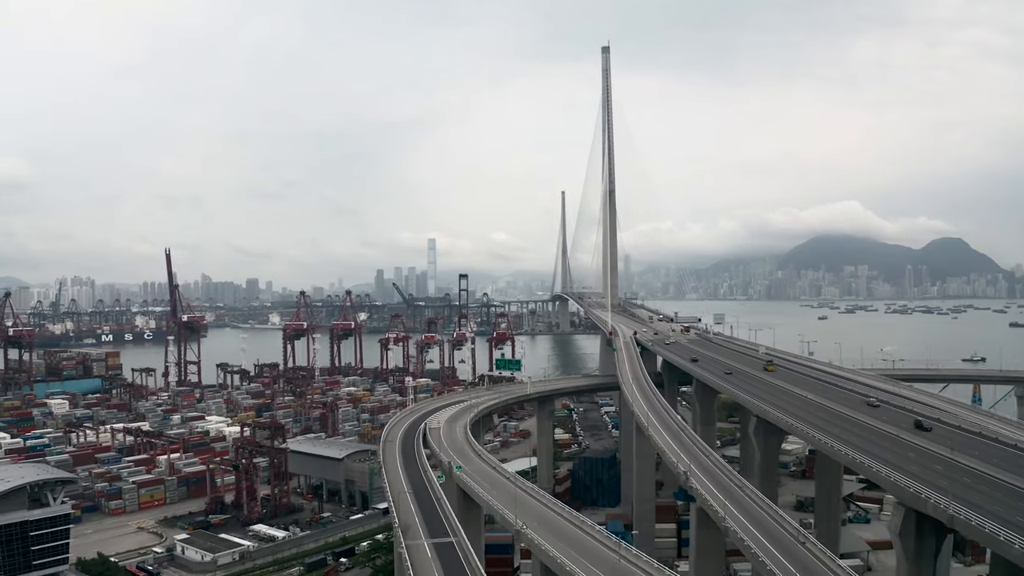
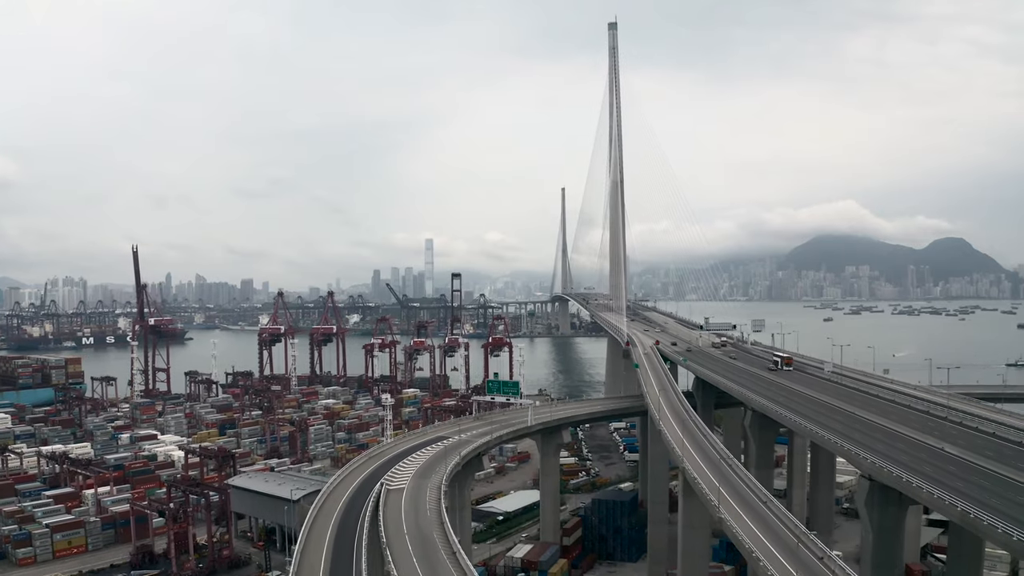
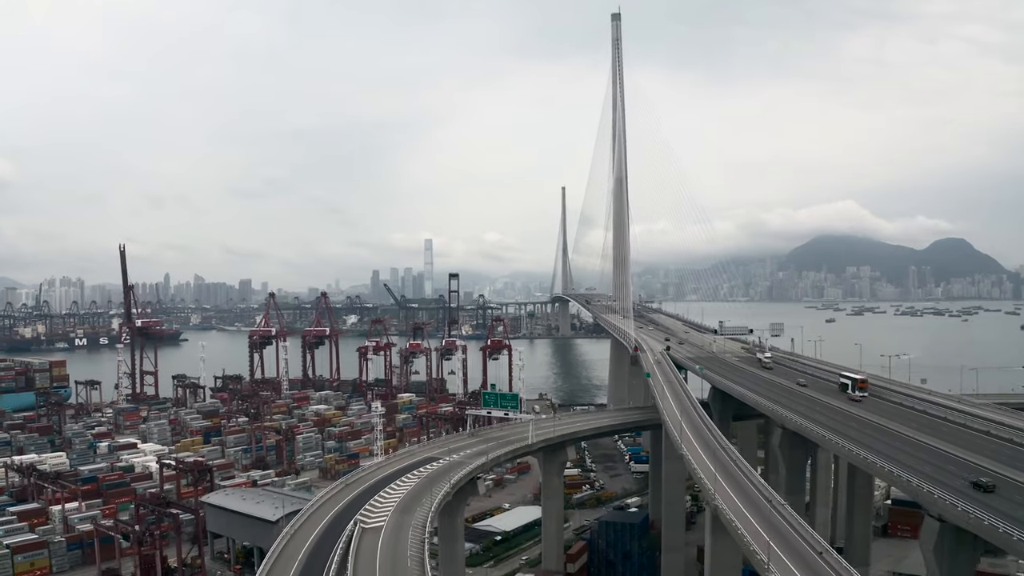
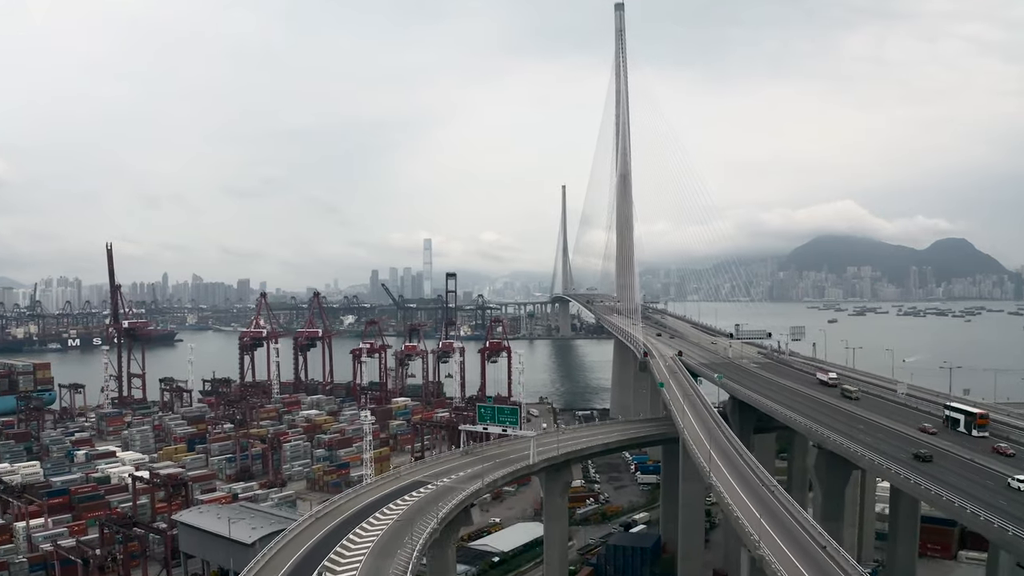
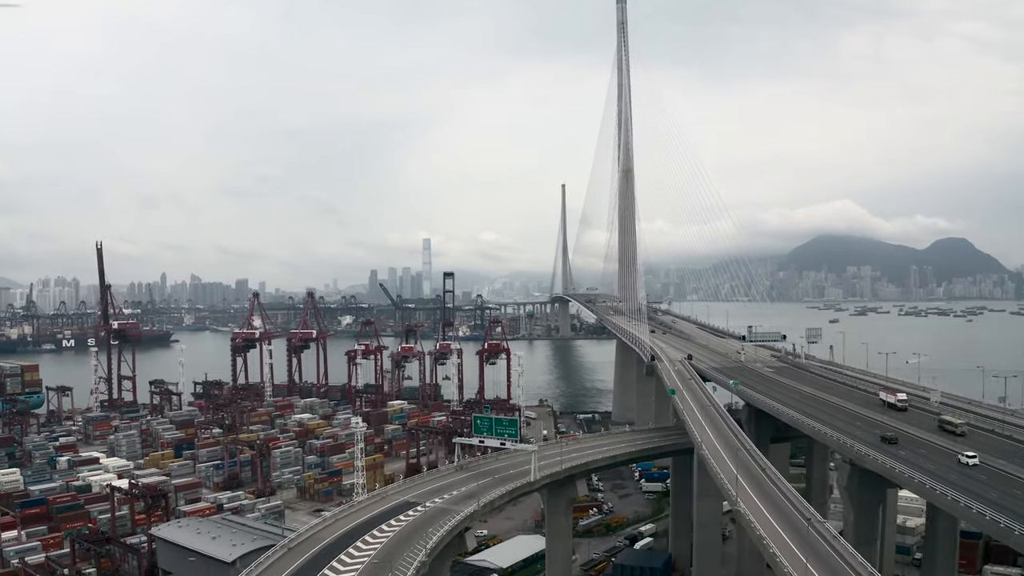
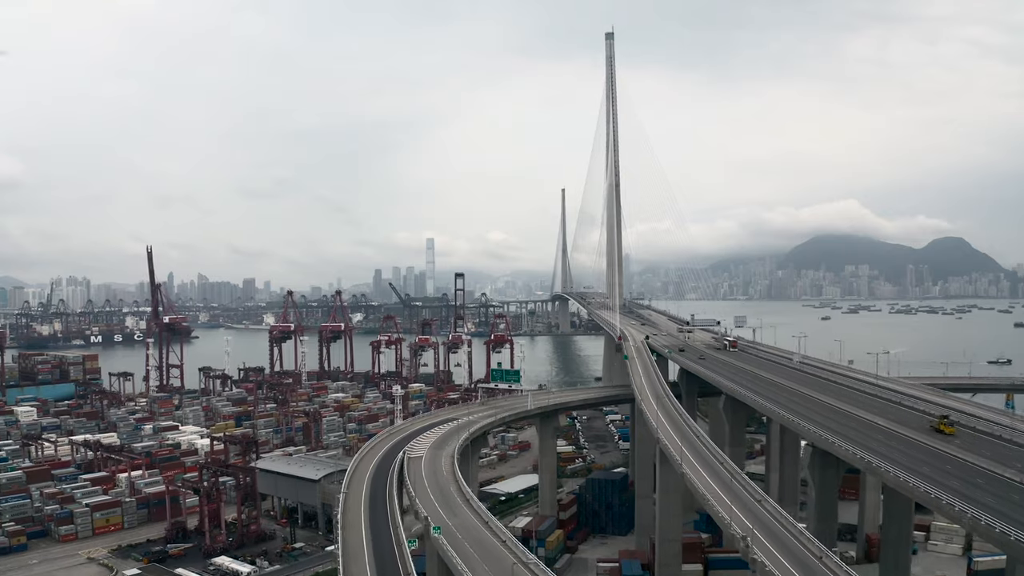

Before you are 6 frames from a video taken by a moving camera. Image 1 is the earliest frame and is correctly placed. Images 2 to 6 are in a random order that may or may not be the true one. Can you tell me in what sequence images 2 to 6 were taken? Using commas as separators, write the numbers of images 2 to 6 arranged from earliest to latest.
6, 2, 3, 4, 5
